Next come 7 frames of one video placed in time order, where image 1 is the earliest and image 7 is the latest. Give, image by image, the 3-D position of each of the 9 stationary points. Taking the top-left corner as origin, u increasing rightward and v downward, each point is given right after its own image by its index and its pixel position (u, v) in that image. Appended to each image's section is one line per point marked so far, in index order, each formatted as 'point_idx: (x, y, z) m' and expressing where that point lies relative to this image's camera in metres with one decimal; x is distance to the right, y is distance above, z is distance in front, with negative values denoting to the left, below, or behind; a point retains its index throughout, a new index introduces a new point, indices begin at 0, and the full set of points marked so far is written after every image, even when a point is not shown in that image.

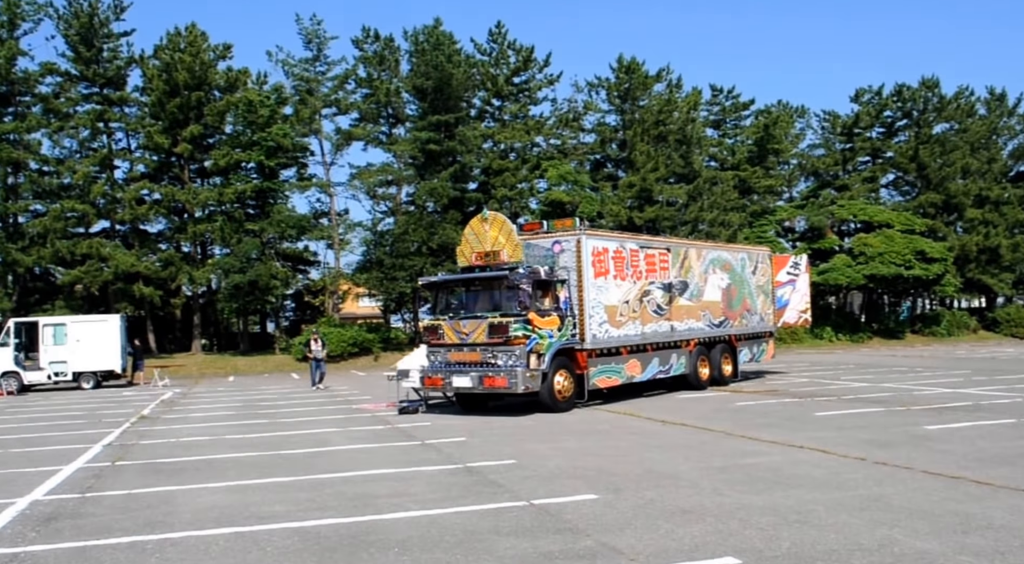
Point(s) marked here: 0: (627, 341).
0: (+2.4, -1.2, +18.2) m
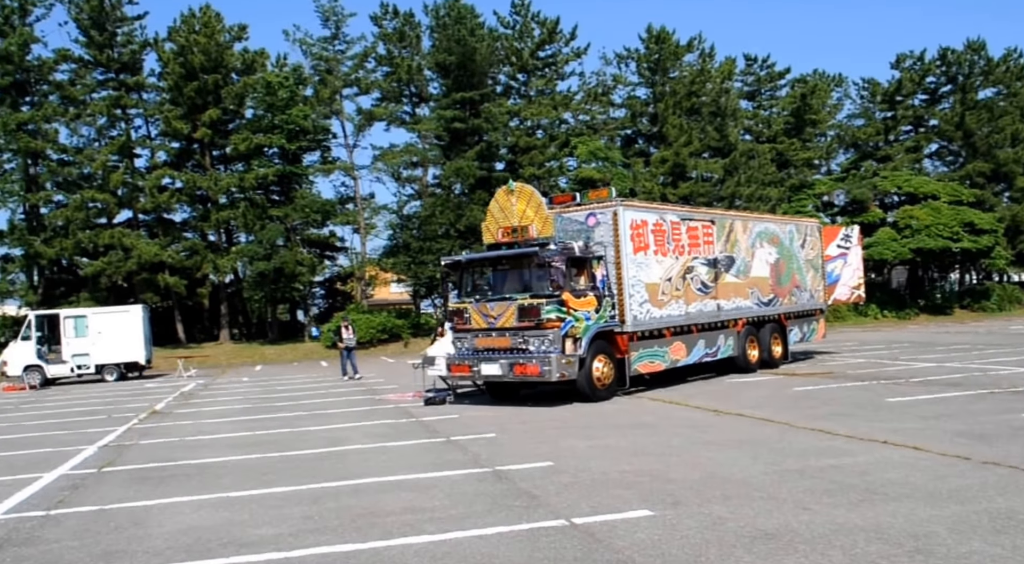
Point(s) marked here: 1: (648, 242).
0: (+3.1, -0.8, +16.8) m
1: (+2.6, +0.8, +16.3) m
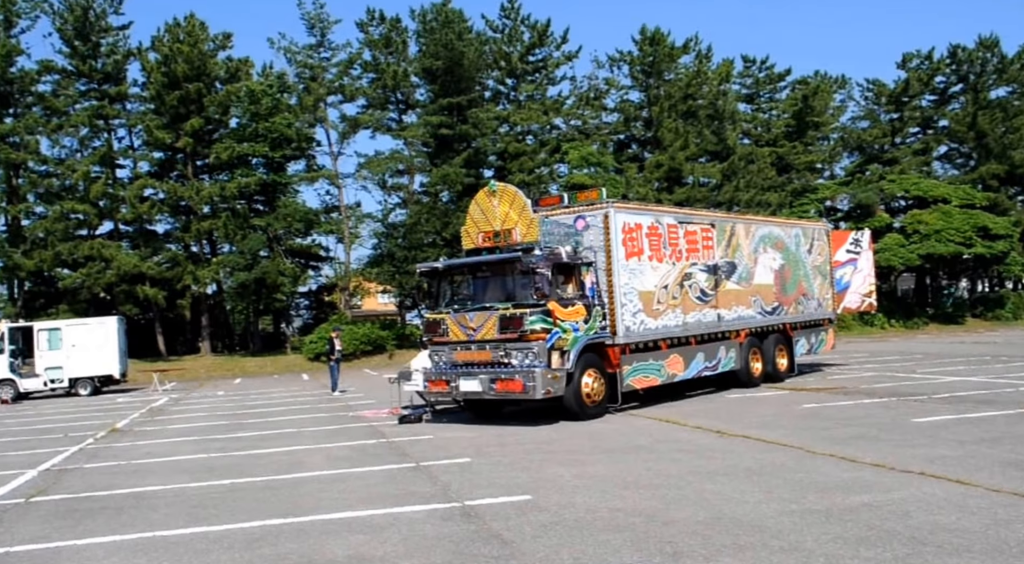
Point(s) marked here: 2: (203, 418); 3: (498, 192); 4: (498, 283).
0: (+2.8, -0.9, +15.4) m
1: (+2.3, +0.6, +15.0) m
2: (-6.9, -3.0, +19.1) m
3: (-0.2, +1.5, +14.5) m
4: (-0.2, 0.0, +13.8) m
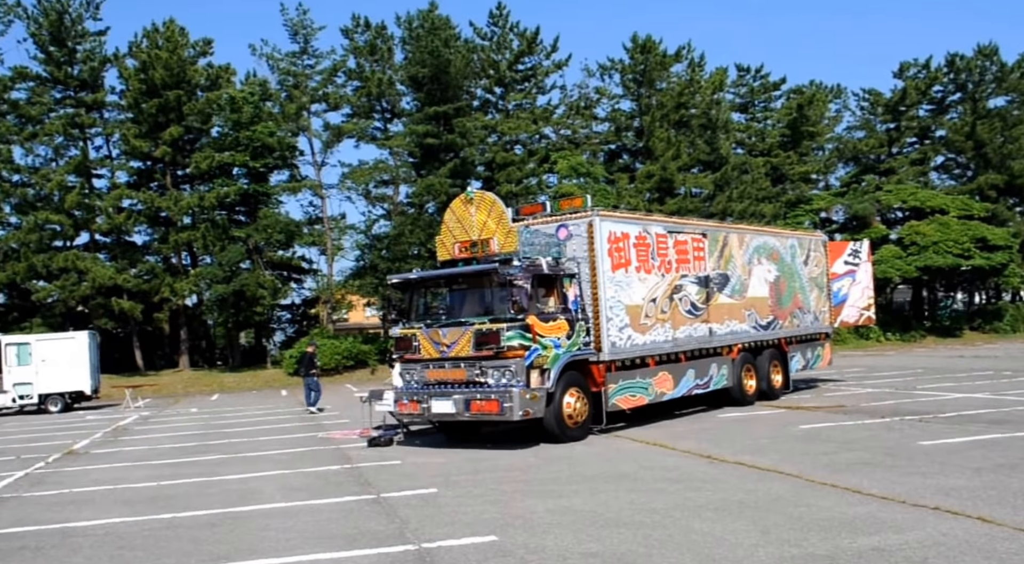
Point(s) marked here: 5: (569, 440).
0: (+2.4, -1.1, +14.5) m
1: (+1.9, +0.4, +14.1) m
2: (-7.3, -3.2, +18.0) m
3: (-0.6, +1.3, +13.6) m
4: (-0.6, -0.2, +12.9) m
5: (+0.9, -2.4, +12.9) m
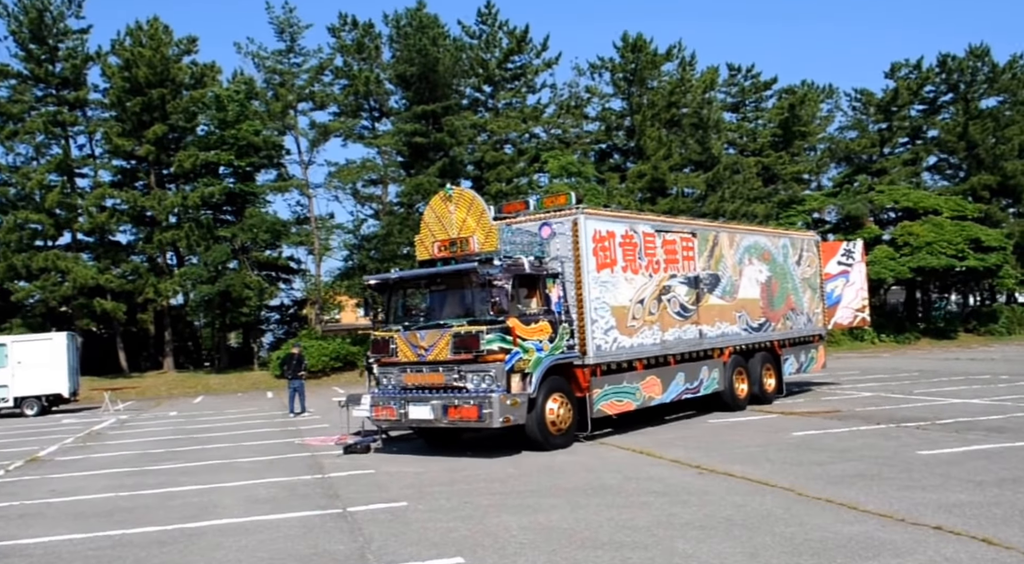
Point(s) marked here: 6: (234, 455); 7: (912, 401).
0: (+2.1, -1.1, +14.0) m
1: (+1.6, +0.4, +13.6) m
2: (-7.6, -3.3, +17.4) m
3: (-0.9, +1.3, +13.1) m
4: (-0.9, -0.2, +12.4) m
5: (+0.6, -2.4, +12.3) m
6: (-4.5, -2.8, +13.8) m
7: (+7.6, -2.3, +16.4) m
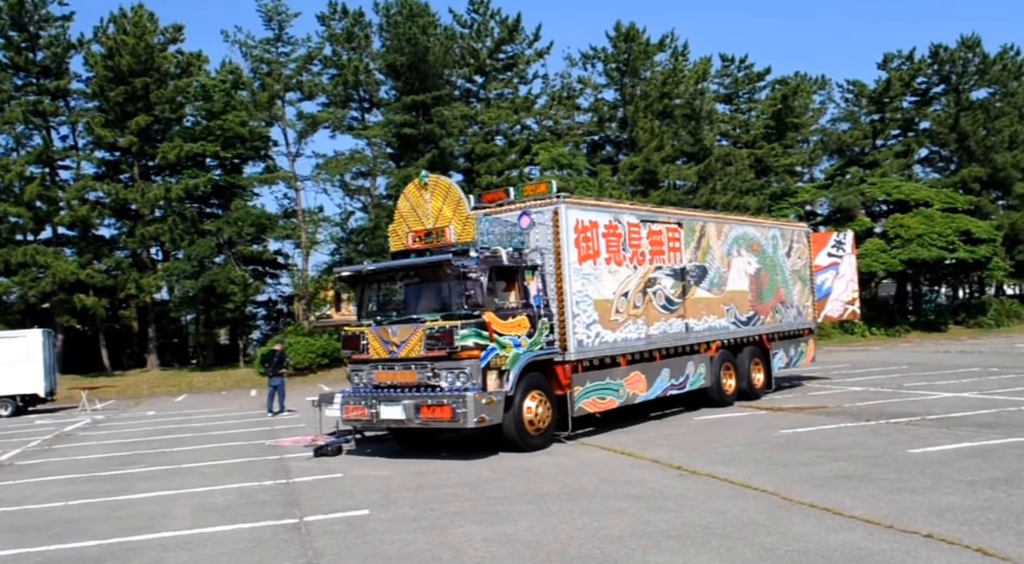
0: (+1.8, -1.0, +13.5) m
1: (+1.3, +0.5, +13.1) m
2: (-7.9, -3.2, +16.9) m
3: (-1.2, +1.4, +12.5) m
4: (-1.2, -0.1, +11.8) m
5: (+0.3, -2.3, +11.8) m
6: (-4.8, -2.7, +13.2) m
7: (+7.3, -2.1, +16.0) m
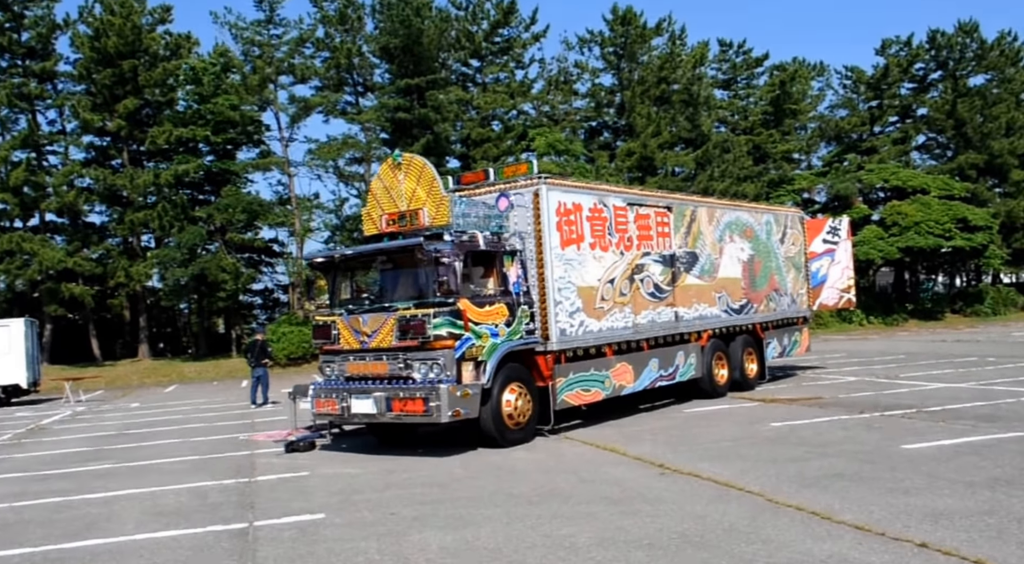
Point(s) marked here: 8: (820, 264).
0: (+1.5, -0.8, +12.9) m
1: (+1.0, +0.7, +12.5) m
2: (-8.2, -2.9, +16.4) m
3: (-1.5, +1.6, +11.9) m
4: (-1.5, +0.1, +11.3) m
5: (0.0, -2.1, +11.3) m
6: (-5.1, -2.5, +12.7) m
7: (+7.0, -1.9, +15.4) m
8: (+7.1, +0.4, +19.5) m
